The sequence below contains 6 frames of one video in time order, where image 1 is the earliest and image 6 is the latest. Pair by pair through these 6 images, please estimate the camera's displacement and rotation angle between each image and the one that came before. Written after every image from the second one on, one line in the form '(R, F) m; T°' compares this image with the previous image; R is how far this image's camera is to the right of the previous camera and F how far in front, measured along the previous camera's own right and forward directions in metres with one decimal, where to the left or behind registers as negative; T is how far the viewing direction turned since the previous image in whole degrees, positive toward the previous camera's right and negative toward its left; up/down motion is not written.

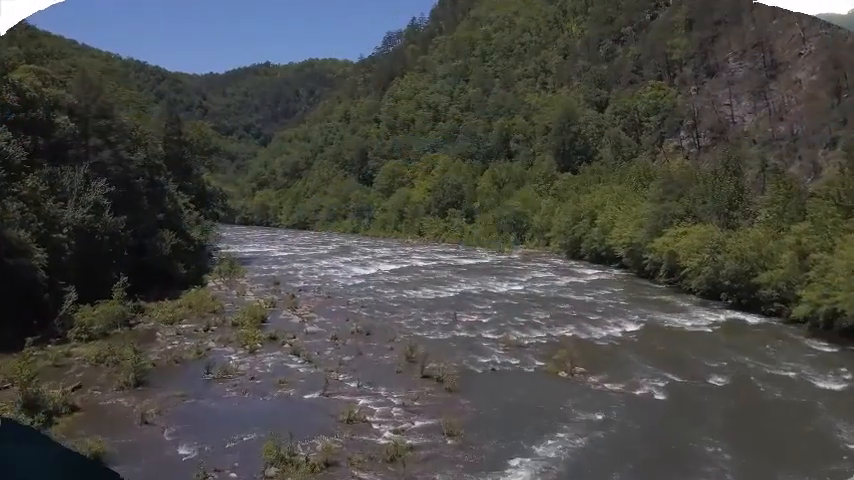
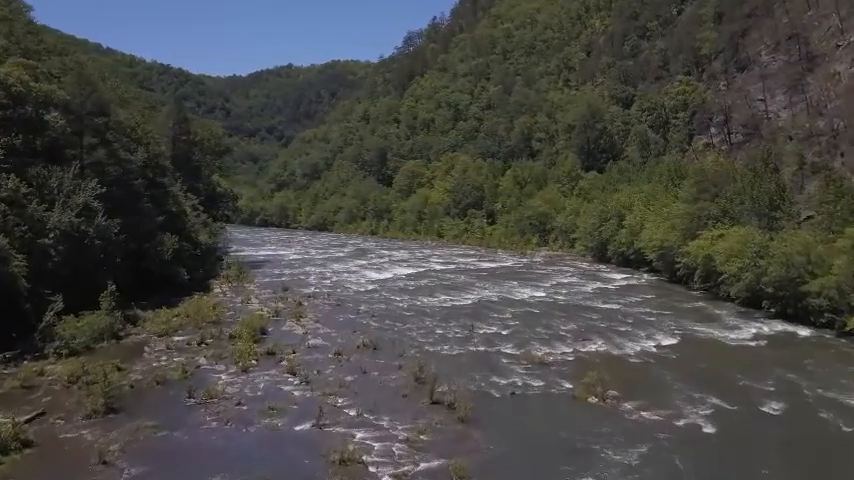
(+0.3, +2.2) m; -2°
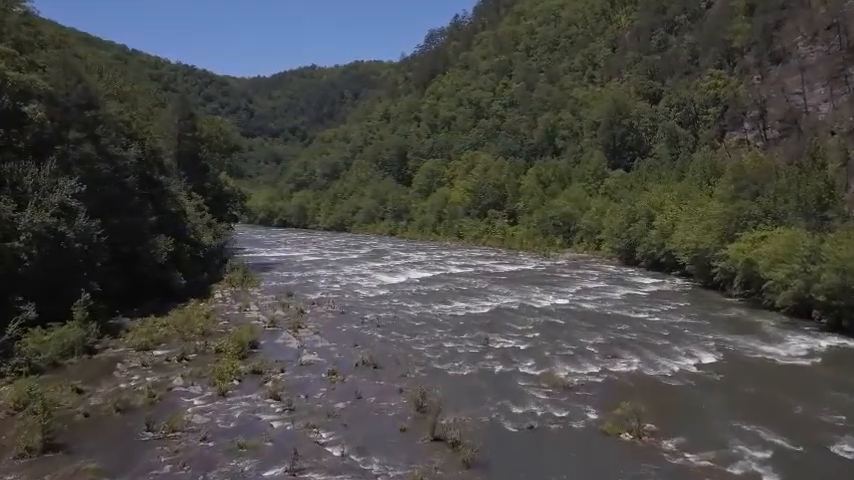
(+0.4, +2.6) m; -2°
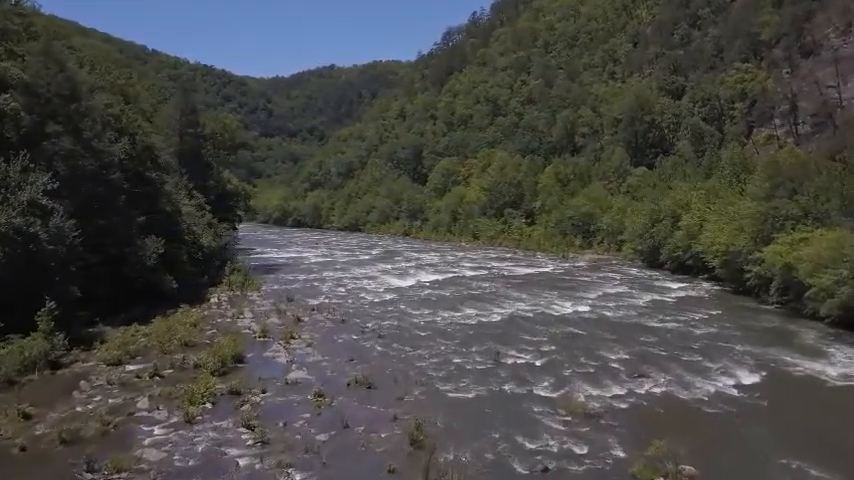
(+0.4, +2.3) m; -1°
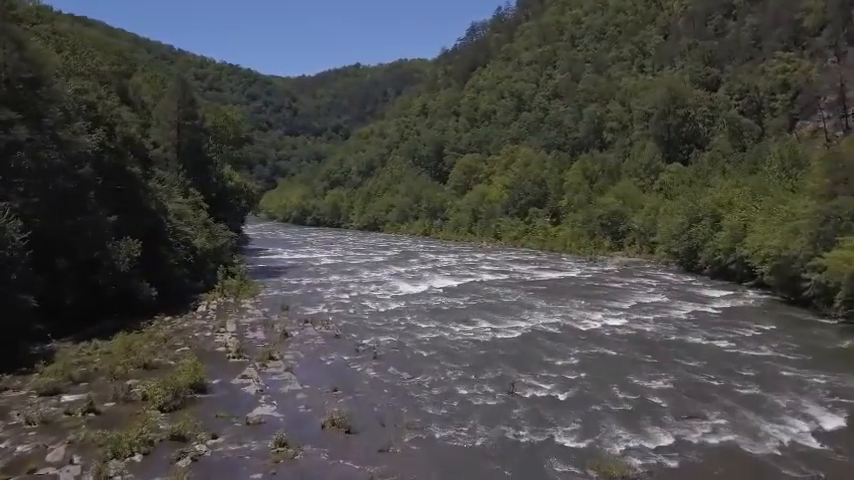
(+0.5, +3.5) m; -2°
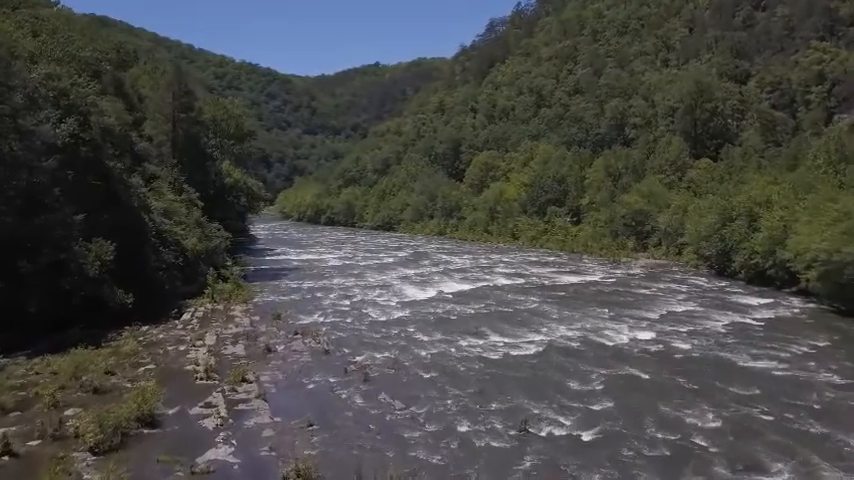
(+0.4, +2.8) m; -1°
